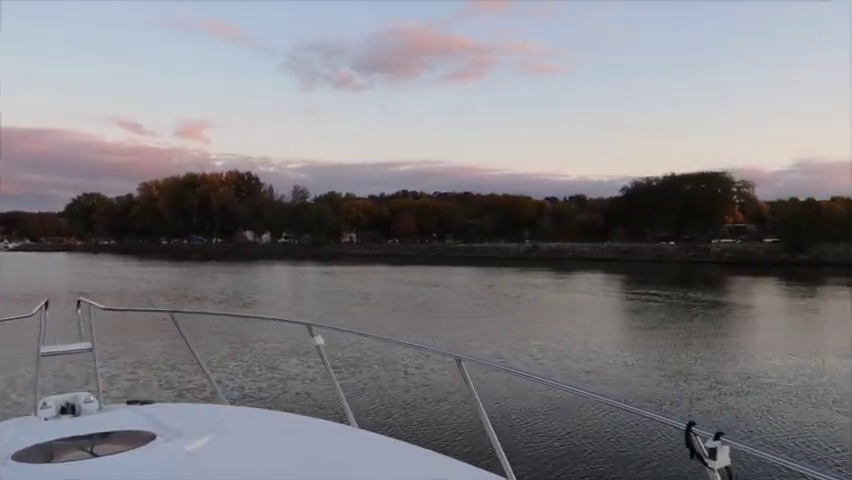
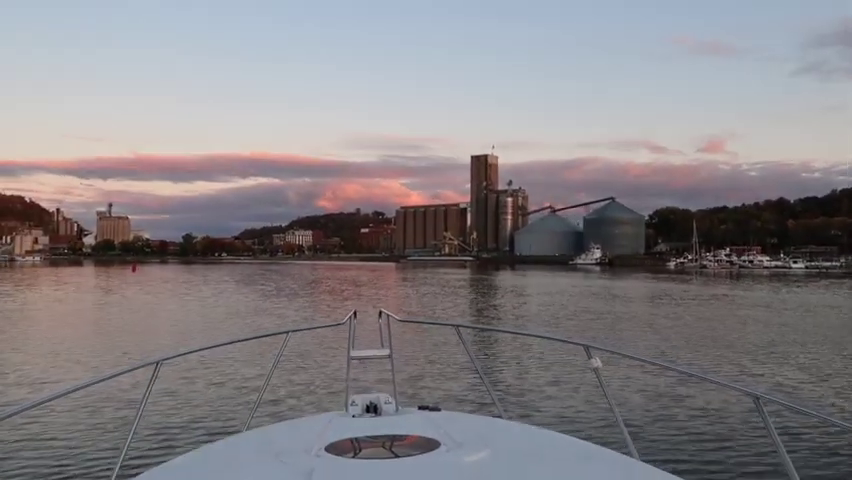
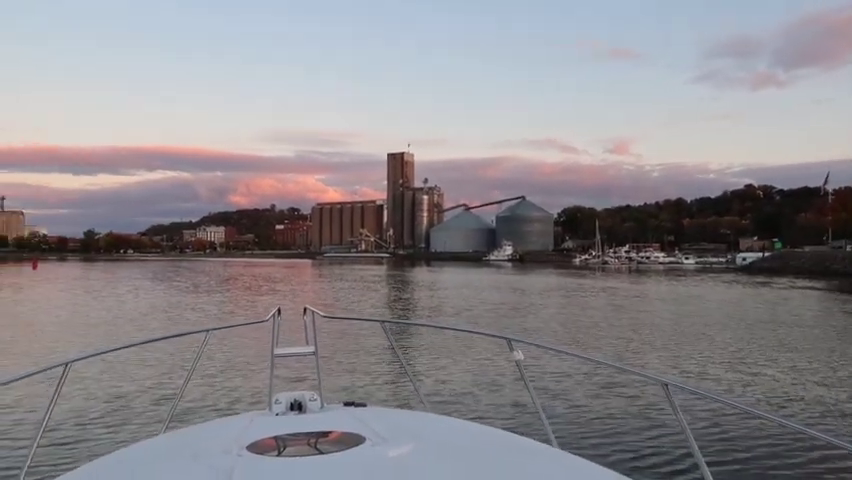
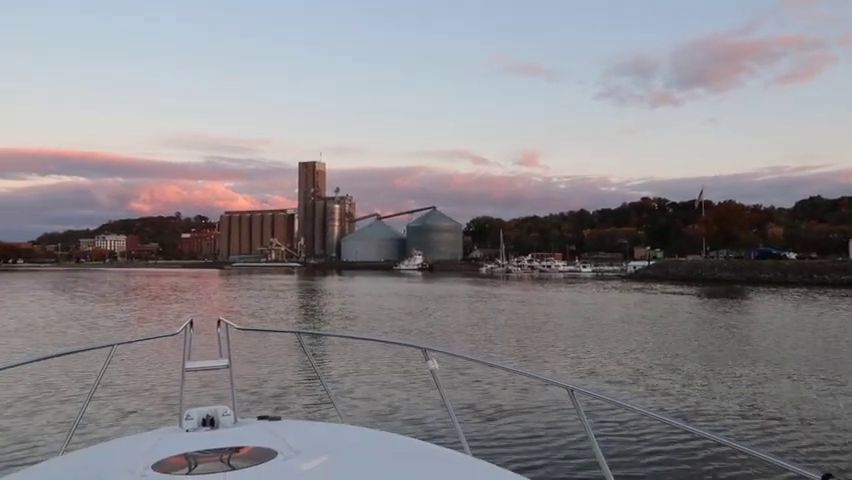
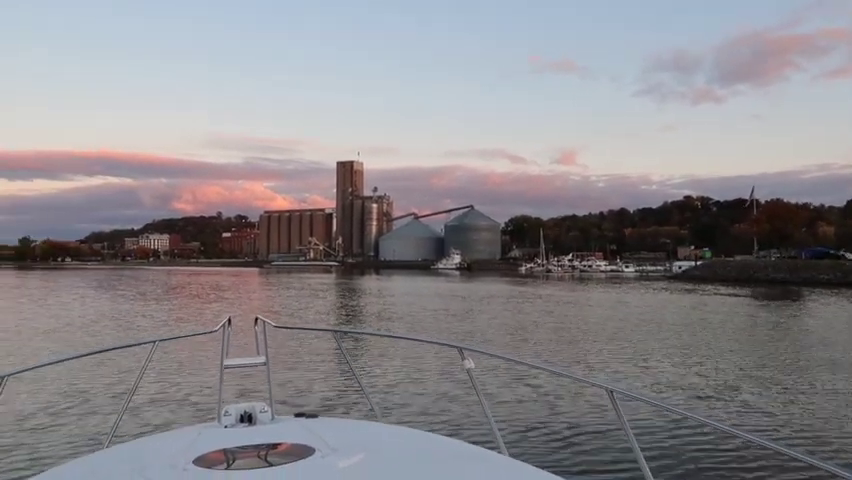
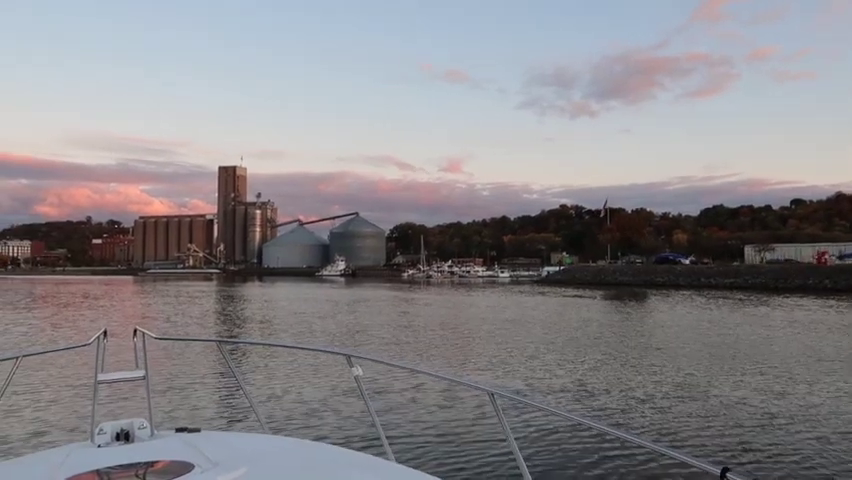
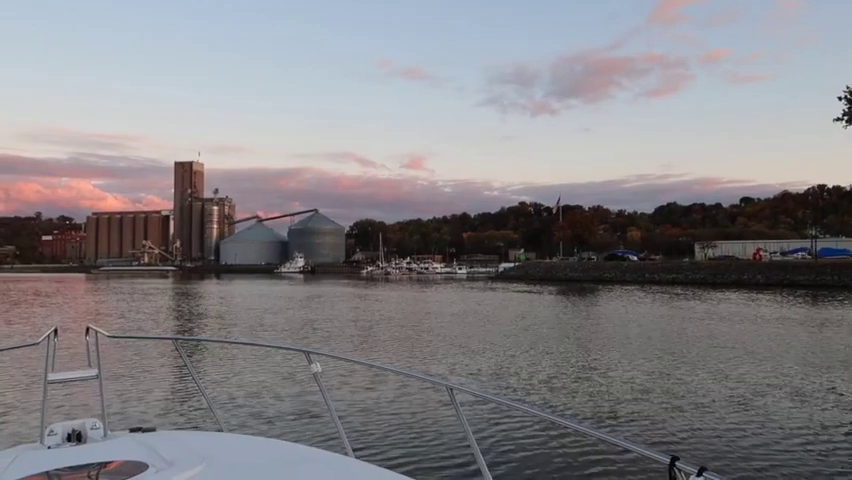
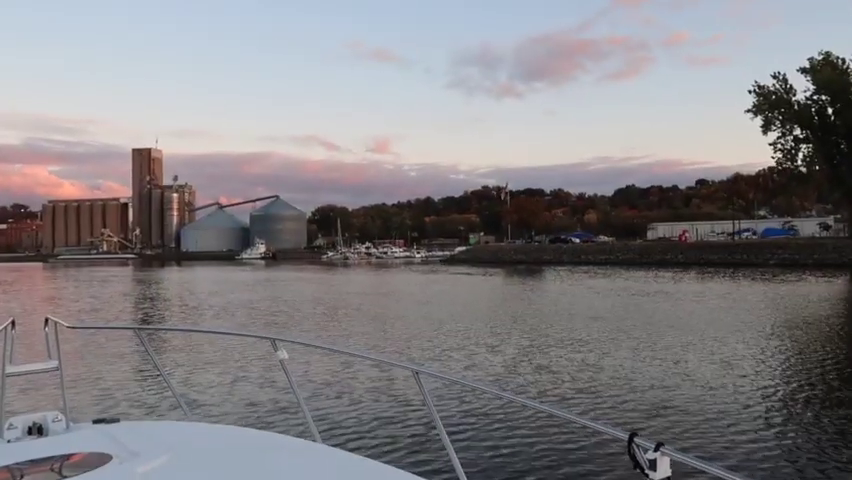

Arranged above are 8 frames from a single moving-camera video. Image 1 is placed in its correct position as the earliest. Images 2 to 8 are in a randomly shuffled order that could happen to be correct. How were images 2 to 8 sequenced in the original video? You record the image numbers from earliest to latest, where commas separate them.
8, 7, 6, 4, 5, 3, 2
